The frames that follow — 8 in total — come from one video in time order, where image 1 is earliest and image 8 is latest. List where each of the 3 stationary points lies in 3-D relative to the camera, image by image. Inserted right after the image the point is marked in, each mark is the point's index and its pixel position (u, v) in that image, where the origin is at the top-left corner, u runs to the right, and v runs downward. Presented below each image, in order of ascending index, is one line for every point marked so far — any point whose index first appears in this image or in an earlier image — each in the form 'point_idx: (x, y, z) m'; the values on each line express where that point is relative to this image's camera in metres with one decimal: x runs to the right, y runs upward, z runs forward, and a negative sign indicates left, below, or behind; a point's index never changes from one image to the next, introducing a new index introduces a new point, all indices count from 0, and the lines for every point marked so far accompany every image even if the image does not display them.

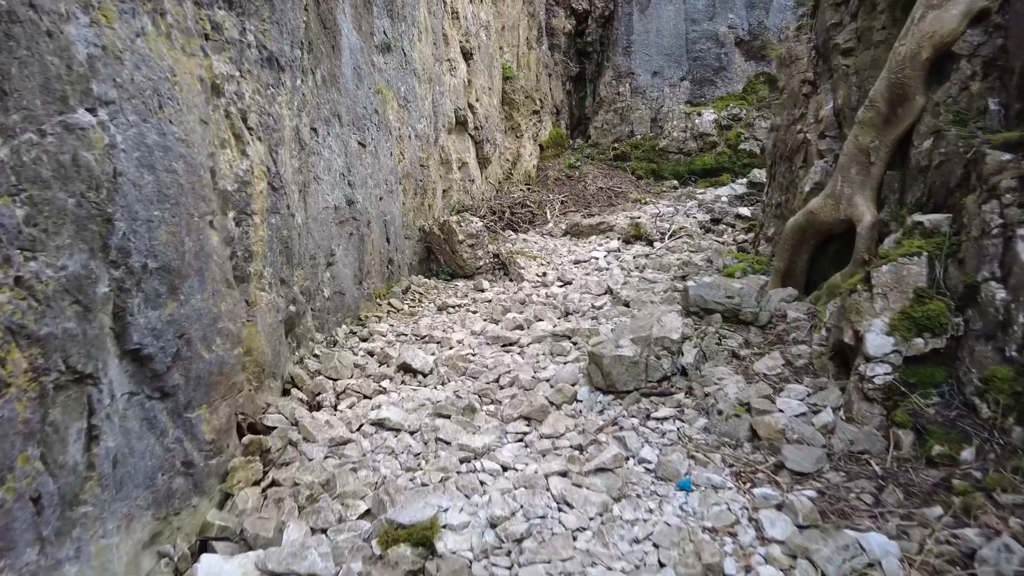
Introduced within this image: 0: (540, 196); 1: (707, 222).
0: (+0.4, +1.3, +9.2) m
1: (+2.3, +0.7, +7.4) m
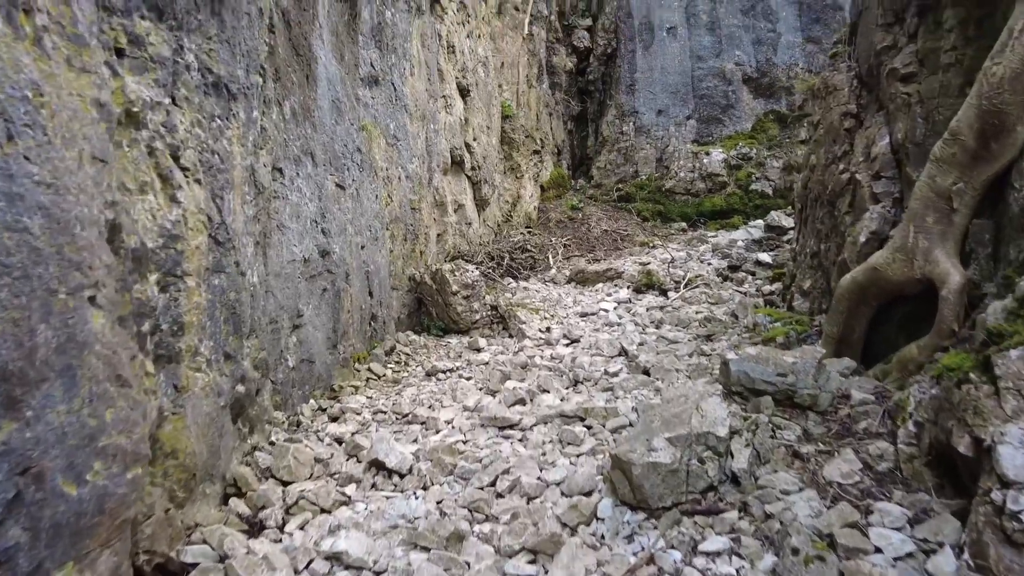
0: (+0.4, +0.7, +8.6) m
1: (+2.3, +0.1, +6.8) m
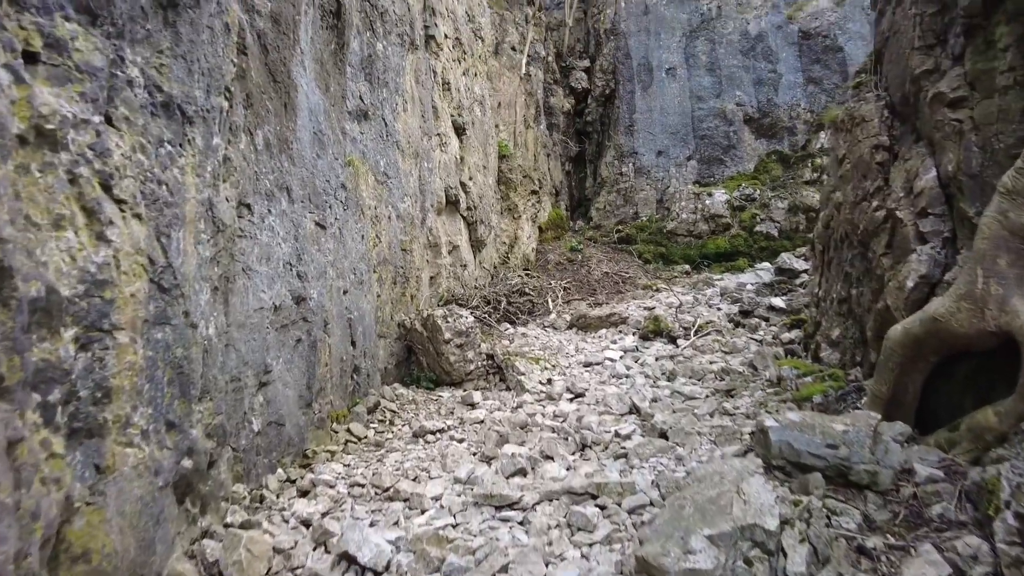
0: (+0.3, +0.1, +8.2) m
1: (+2.2, -0.3, +6.4) m
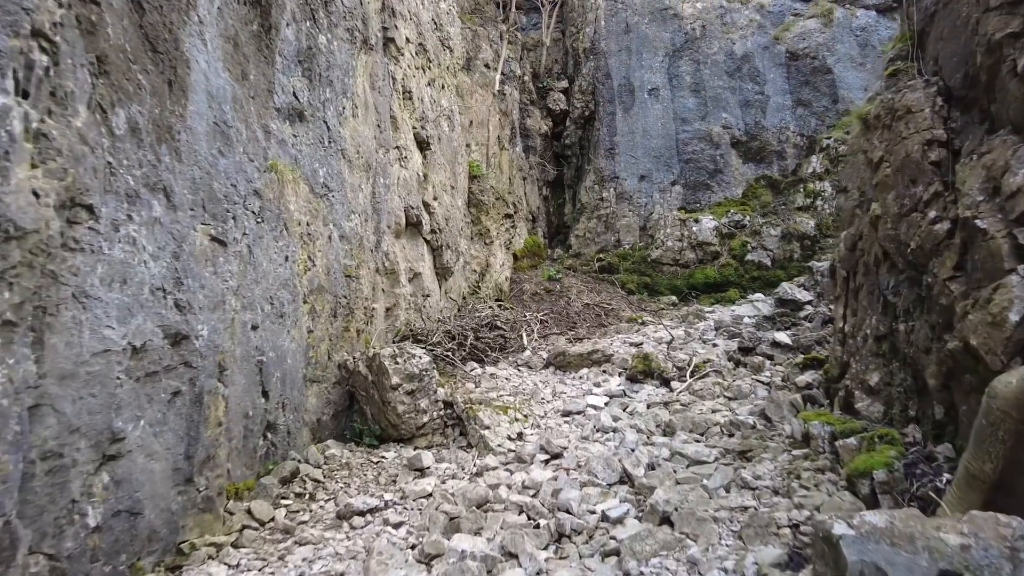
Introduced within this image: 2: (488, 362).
0: (0.0, -0.3, +7.3) m
1: (+2.0, -0.6, +5.6) m
2: (-0.2, -0.7, +5.9) m
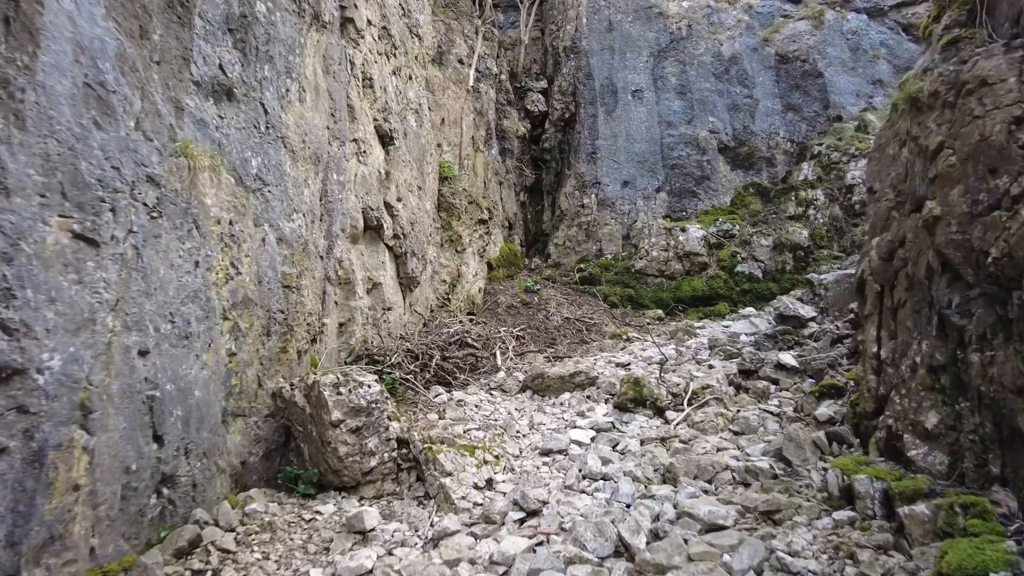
0: (-0.3, -0.4, +6.6) m
1: (+1.7, -0.7, +4.9) m
2: (-0.5, -0.8, +5.2) m
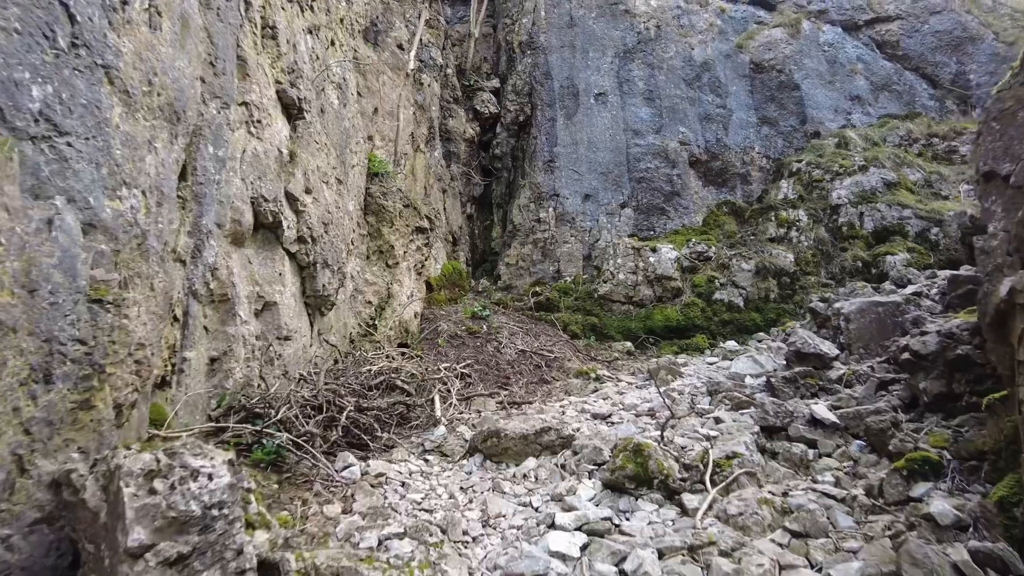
0: (-0.7, -0.6, +5.1) m
1: (+1.4, -0.9, +3.6) m
2: (-0.8, -0.9, +3.7) m
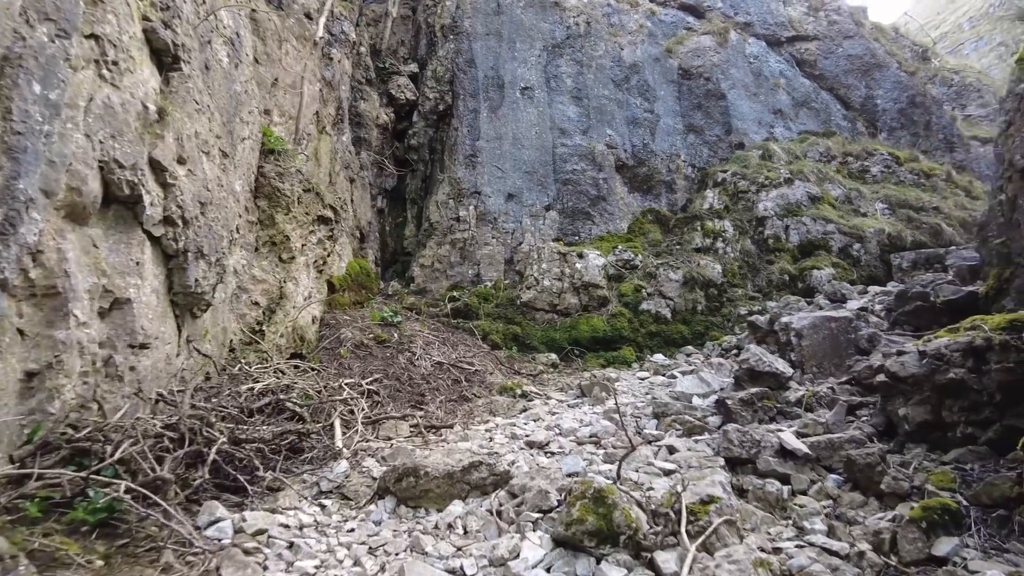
0: (-1.3, -0.6, +4.3) m
1: (+1.1, -0.9, +3.1) m
2: (-1.1, -0.9, +2.8) m
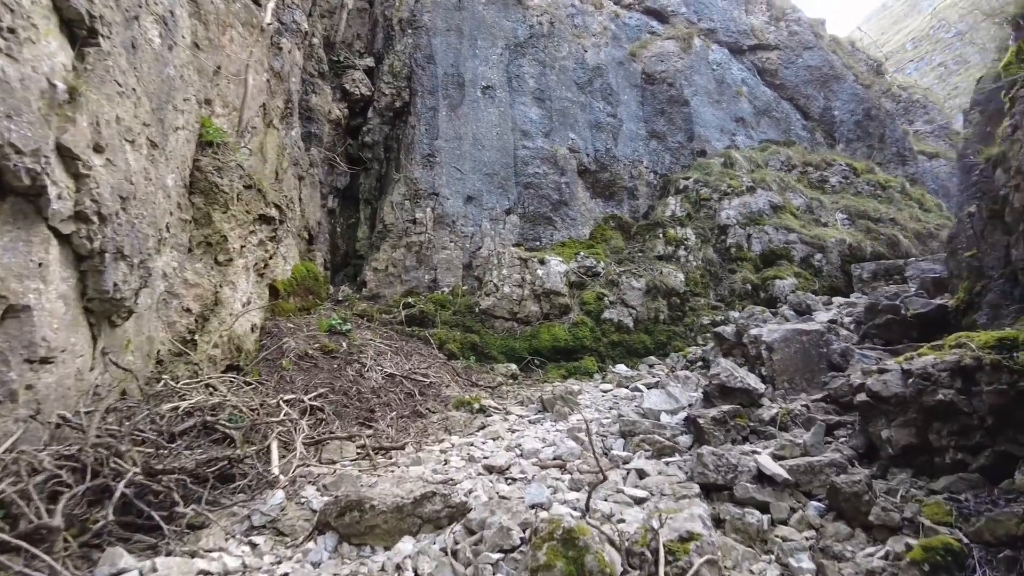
0: (-1.5, -0.6, +3.9) m
1: (+0.9, -1.0, +2.8) m
2: (-1.3, -0.9, +2.4) m
